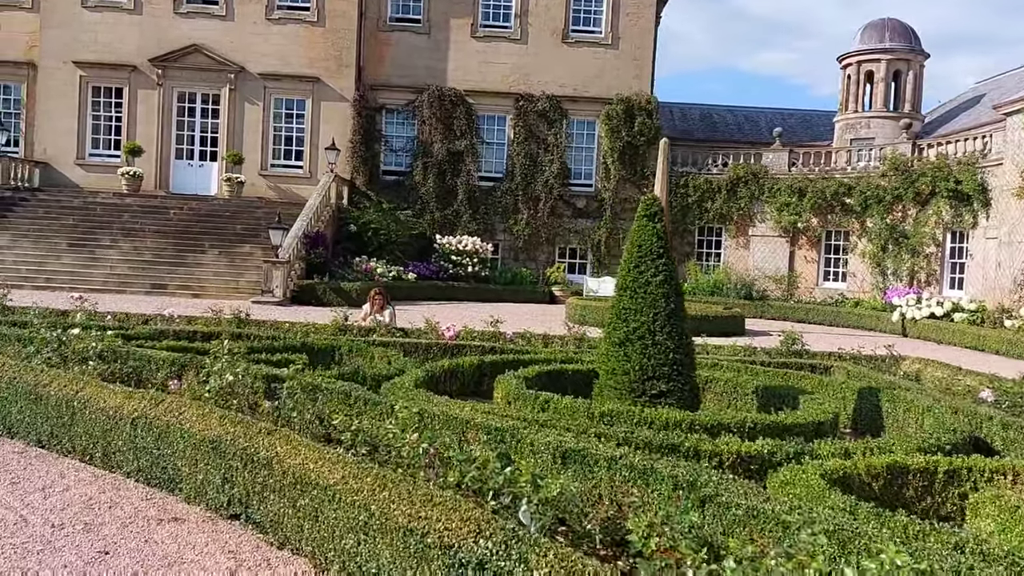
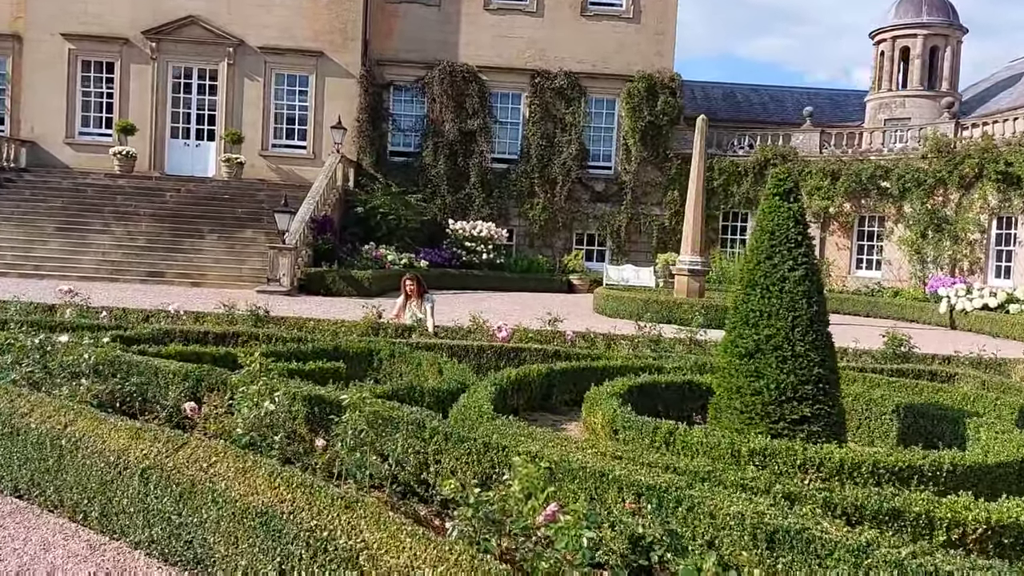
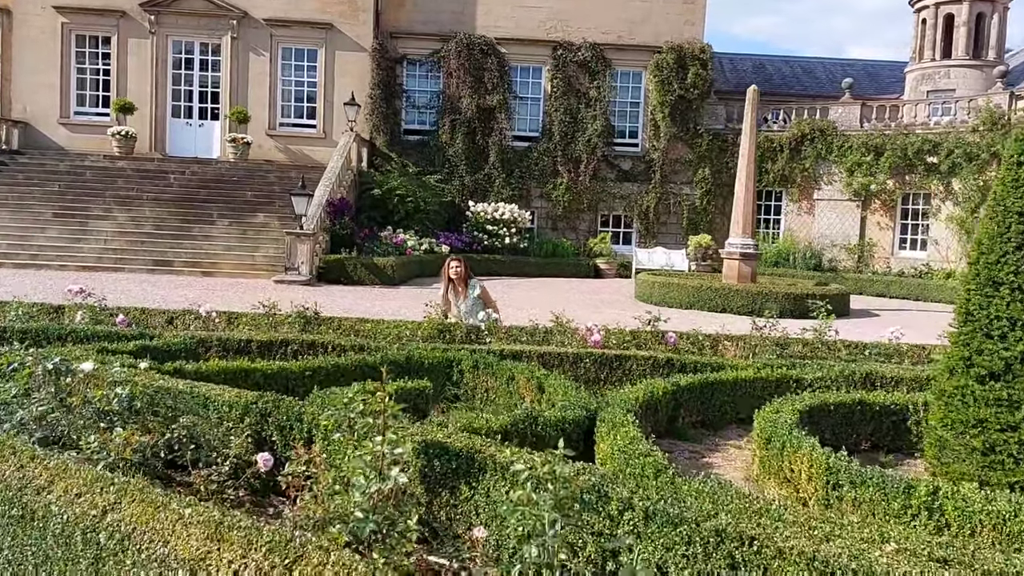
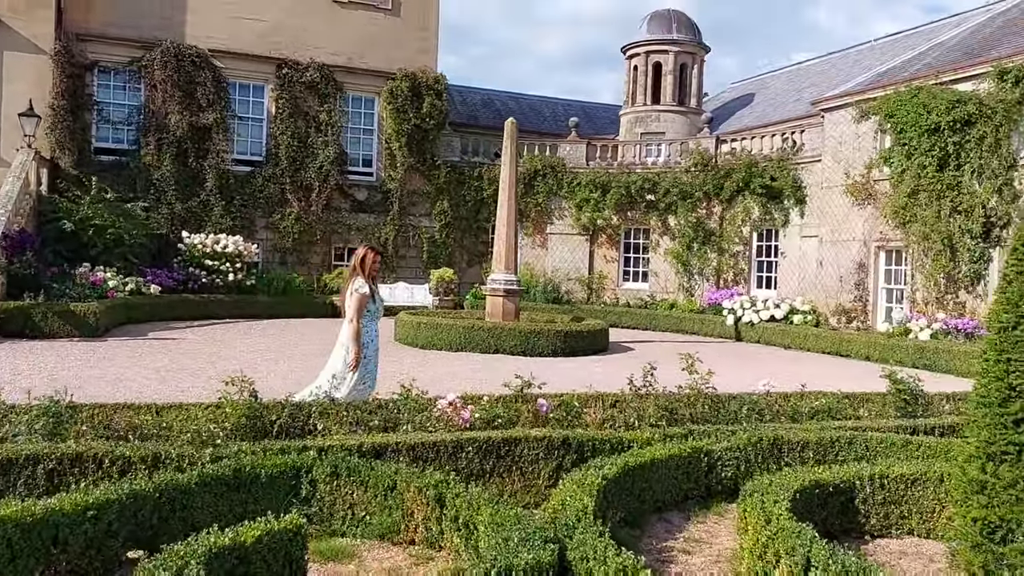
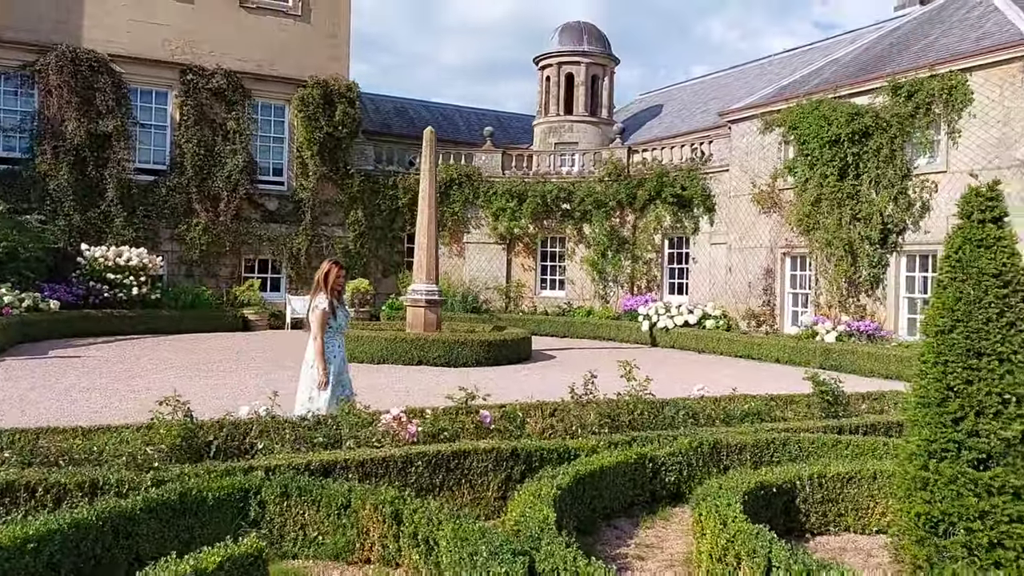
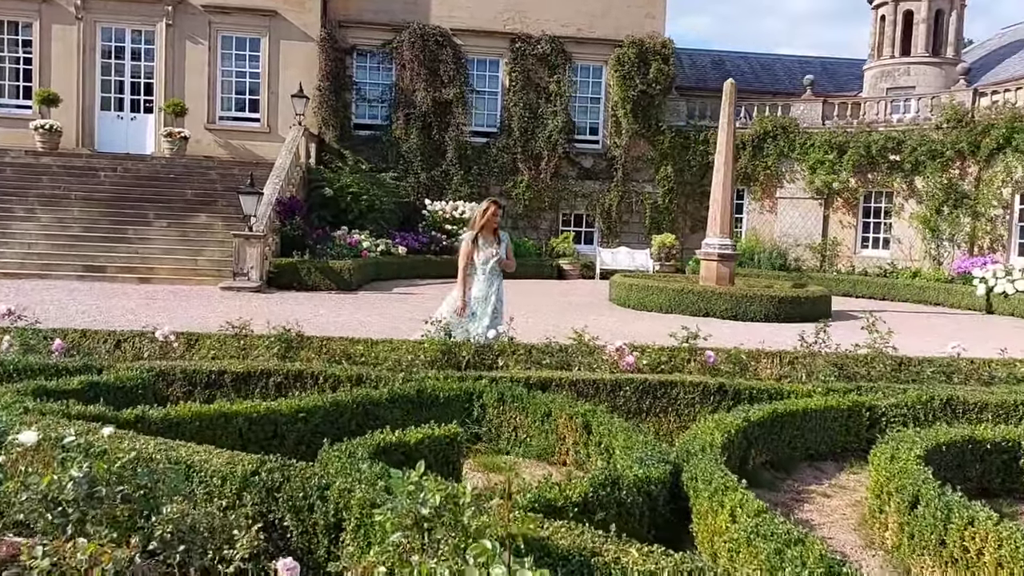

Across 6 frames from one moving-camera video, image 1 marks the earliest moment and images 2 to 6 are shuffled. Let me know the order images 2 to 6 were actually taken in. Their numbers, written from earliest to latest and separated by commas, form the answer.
2, 3, 6, 4, 5
